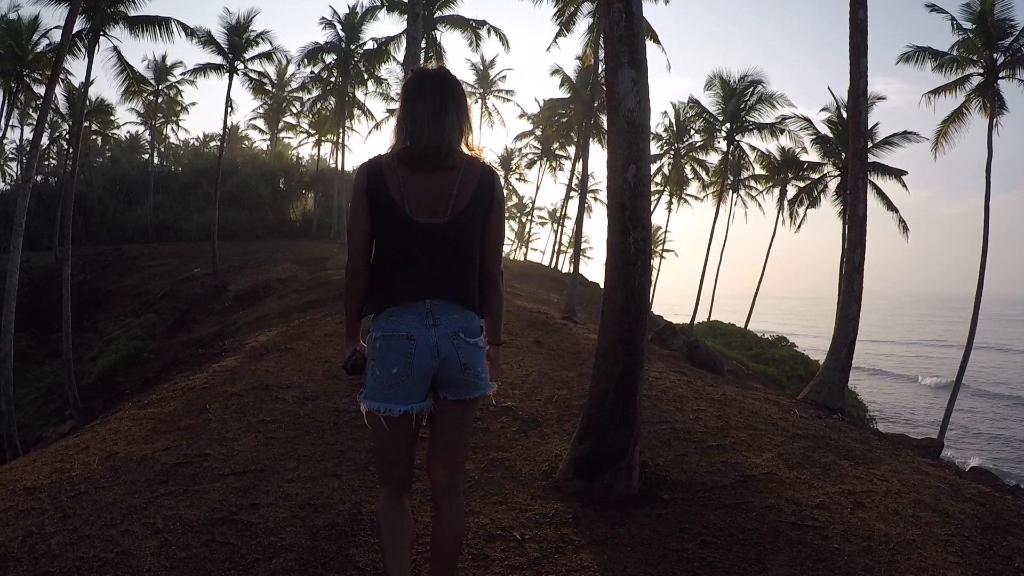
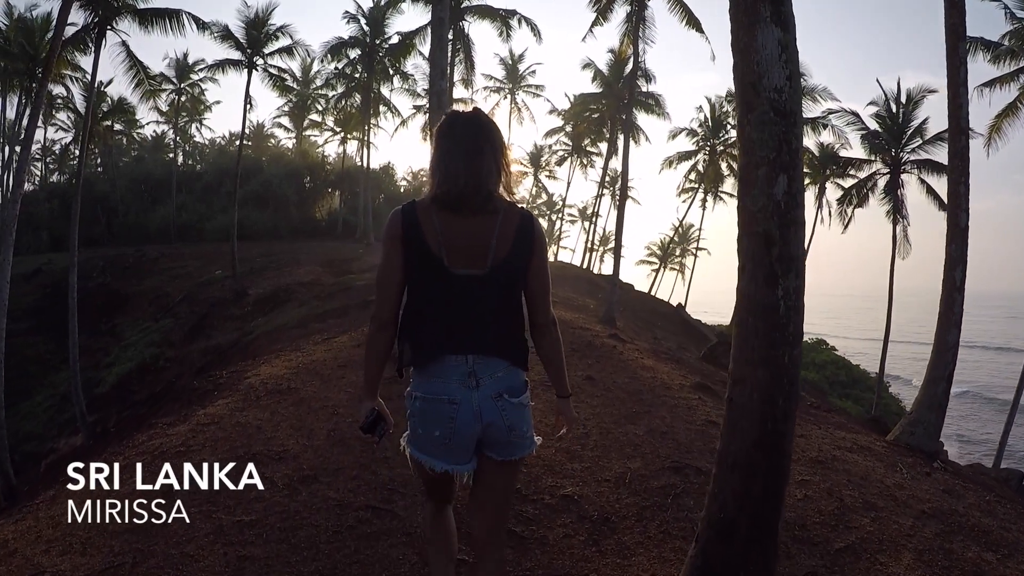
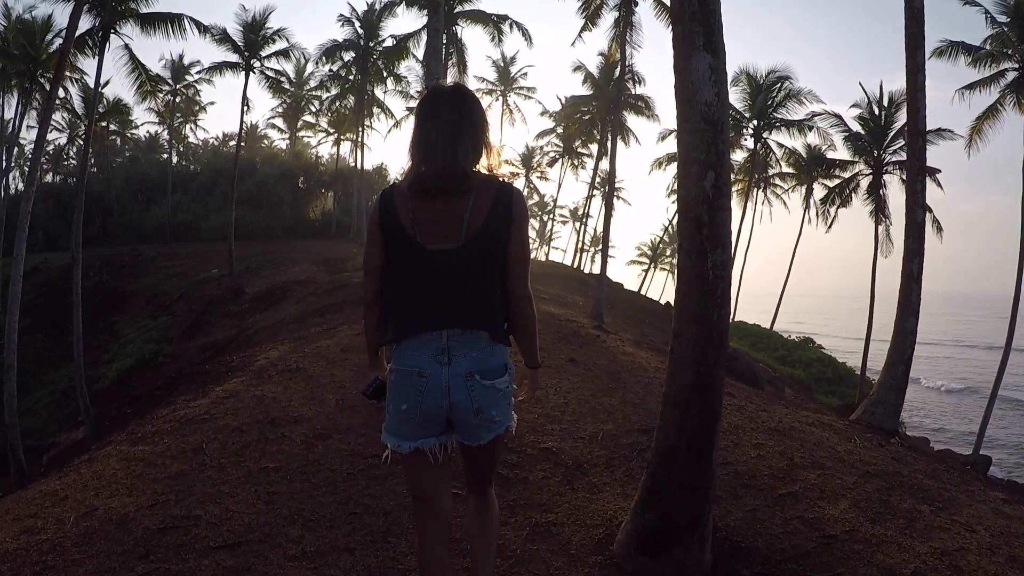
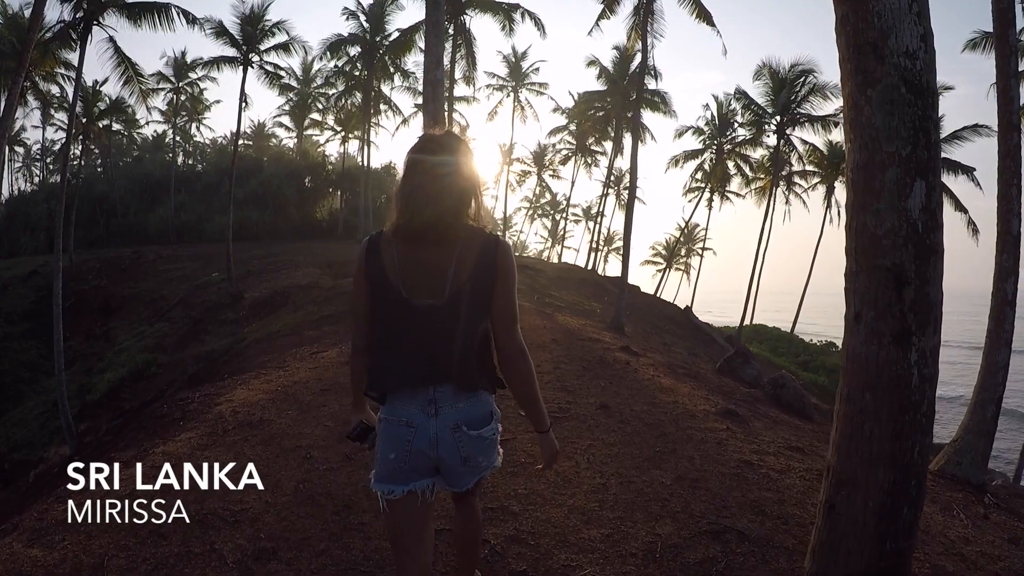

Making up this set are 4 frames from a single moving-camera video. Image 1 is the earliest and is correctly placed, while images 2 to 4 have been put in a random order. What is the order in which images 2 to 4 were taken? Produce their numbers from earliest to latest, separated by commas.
3, 2, 4
